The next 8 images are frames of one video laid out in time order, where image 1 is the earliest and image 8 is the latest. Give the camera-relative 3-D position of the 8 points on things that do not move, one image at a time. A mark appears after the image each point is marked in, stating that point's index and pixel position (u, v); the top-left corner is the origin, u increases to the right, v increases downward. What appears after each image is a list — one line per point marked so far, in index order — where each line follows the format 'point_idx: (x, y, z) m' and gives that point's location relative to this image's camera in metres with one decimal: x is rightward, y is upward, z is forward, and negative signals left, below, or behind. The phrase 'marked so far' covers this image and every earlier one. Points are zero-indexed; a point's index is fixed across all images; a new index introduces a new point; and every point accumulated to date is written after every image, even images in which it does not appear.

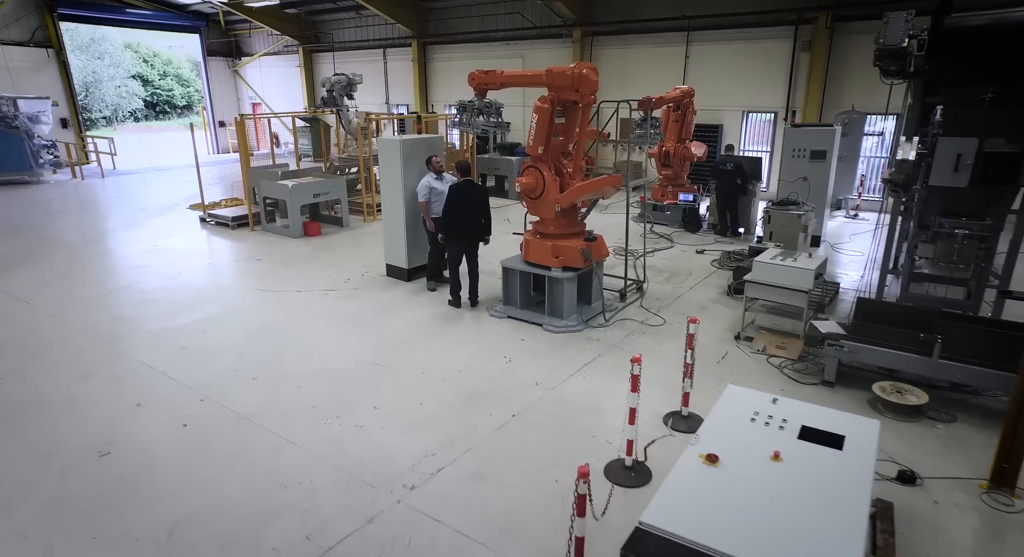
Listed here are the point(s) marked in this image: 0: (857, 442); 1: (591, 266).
0: (+1.8, -0.8, +2.9) m
1: (+0.7, +0.1, +5.4) m
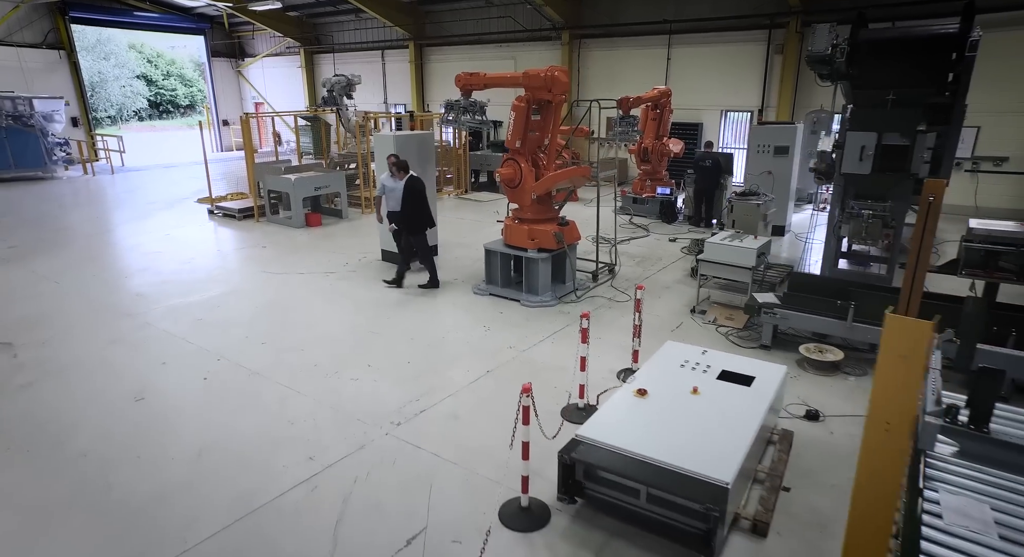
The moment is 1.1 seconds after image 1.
0: (+1.6, -0.6, +3.5) m
1: (+0.5, +0.3, +6.0) m
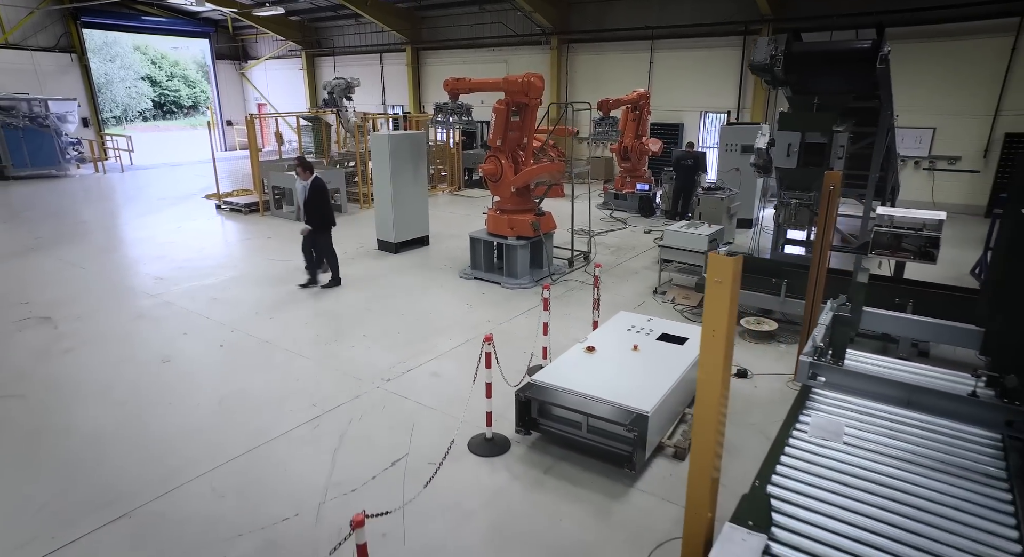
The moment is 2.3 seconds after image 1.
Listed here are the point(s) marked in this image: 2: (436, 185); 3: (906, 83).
0: (+1.3, -0.5, +4.2) m
1: (+0.3, +0.5, +6.7) m
2: (-1.7, +2.0, +12.5) m
3: (+6.9, +3.4, +10.0) m
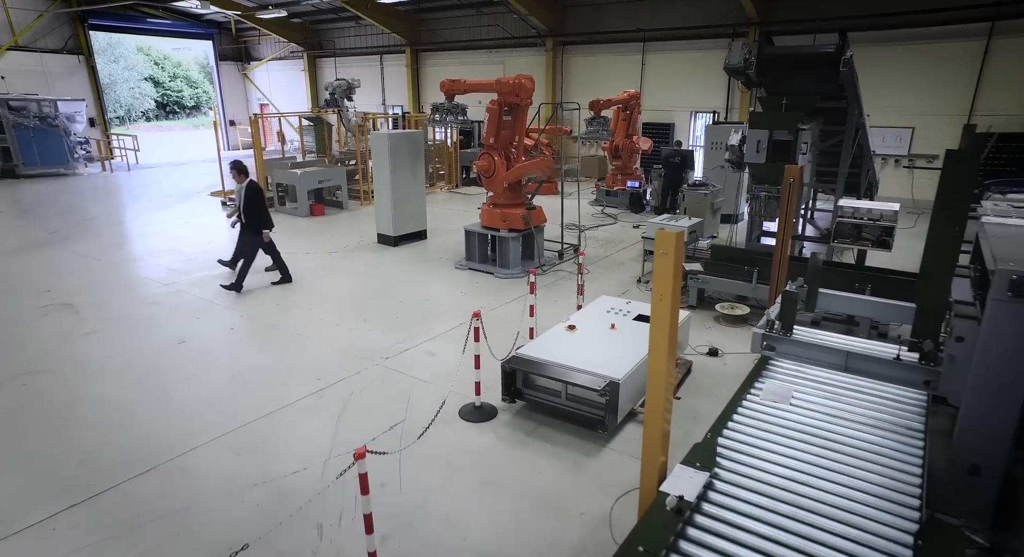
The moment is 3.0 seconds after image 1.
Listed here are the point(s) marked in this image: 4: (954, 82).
0: (+1.2, -0.3, +4.6) m
1: (+0.2, +0.6, +7.1) m
2: (-1.7, +2.1, +12.9) m
3: (+6.8, +3.5, +10.4) m
4: (+7.5, +3.3, +9.8) m
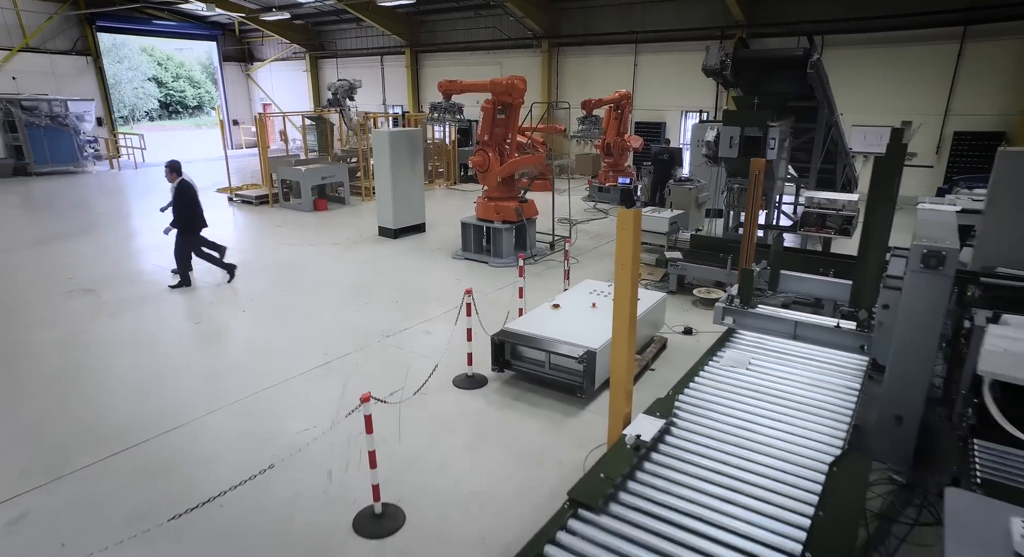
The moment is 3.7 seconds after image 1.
0: (+1.2, -0.2, +5.0) m
1: (+0.1, +0.8, +7.5) m
2: (-1.8, +2.3, +13.4) m
3: (+6.7, +3.7, +10.8) m
4: (+7.5, +3.5, +10.2) m
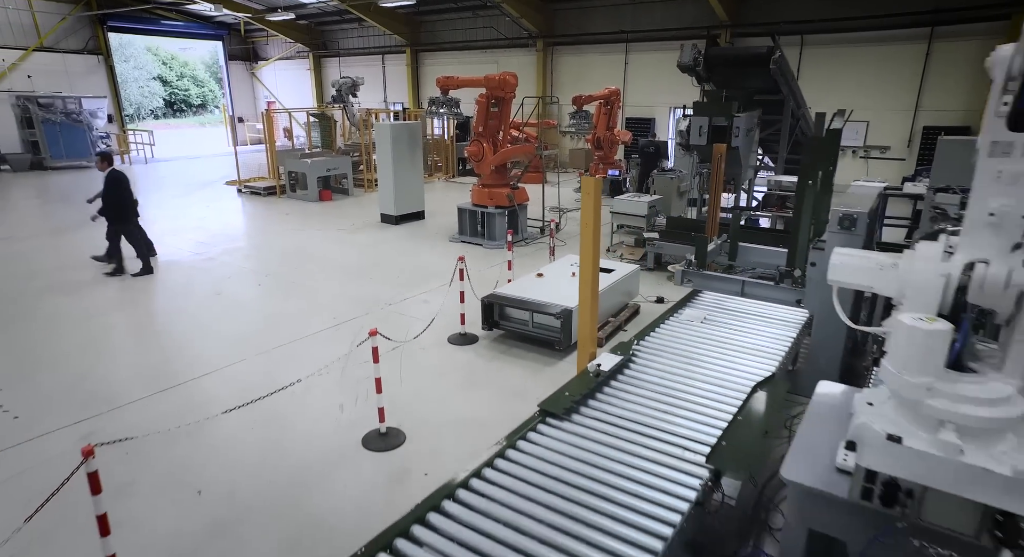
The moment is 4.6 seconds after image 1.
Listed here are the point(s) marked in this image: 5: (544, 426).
0: (+1.1, +0.1, +5.6) m
1: (0.0, +1.0, +8.1) m
2: (-1.9, +2.6, +14.0) m
3: (+6.6, +3.9, +11.5) m
4: (+7.4, +3.7, +10.8) m
5: (+0.2, -0.8, +3.2) m
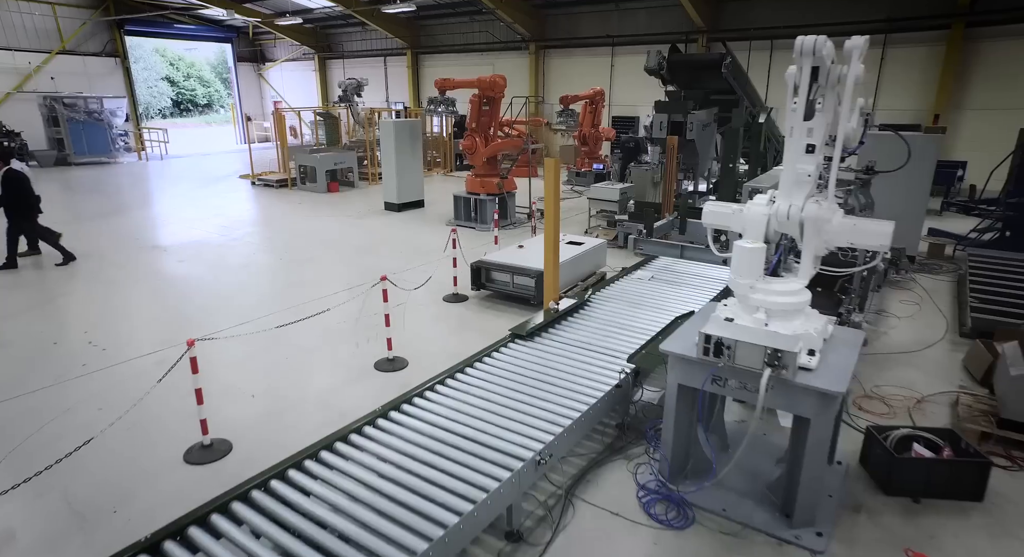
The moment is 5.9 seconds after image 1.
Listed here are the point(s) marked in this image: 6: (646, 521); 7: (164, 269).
0: (+0.9, +0.4, +6.7) m
1: (-0.1, +1.3, +9.1) m
2: (-2.1, +2.9, +15.0) m
3: (+6.4, +4.3, +12.5) m
4: (+7.2, +4.1, +11.8) m
5: (0.0, -0.5, +4.2) m
6: (+0.7, -1.3, +3.0) m
7: (-4.6, +0.1, +7.5) m
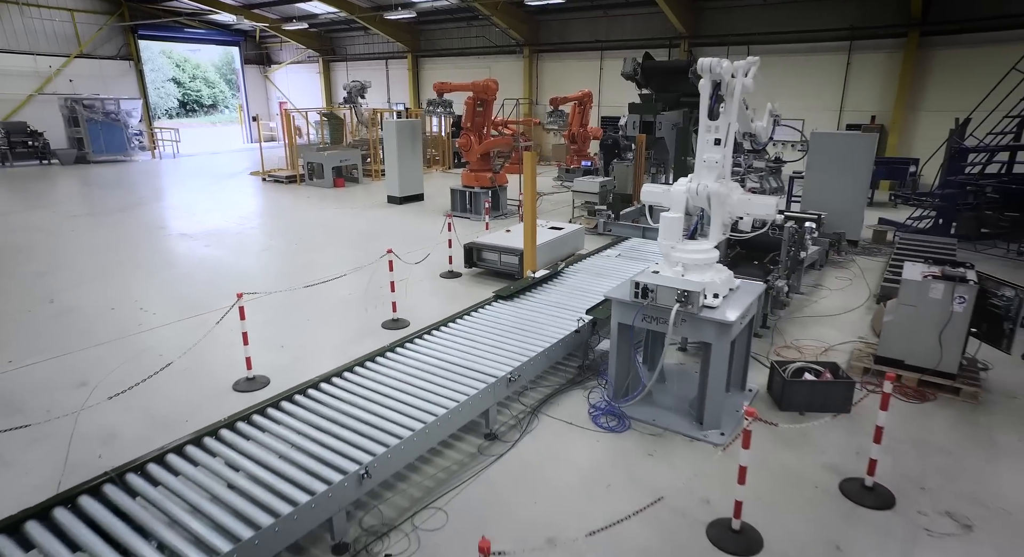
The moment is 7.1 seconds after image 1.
0: (+0.7, +0.6, +7.6) m
1: (-0.3, +1.6, +10.0) m
2: (-2.2, +3.1, +15.9) m
3: (+6.3, +4.5, +13.4) m
4: (+7.0, +4.3, +12.7) m
5: (-0.1, -0.2, +5.1) m
6: (+0.5, -1.0, +3.9) m
7: (-4.7, +0.4, +8.4) m
